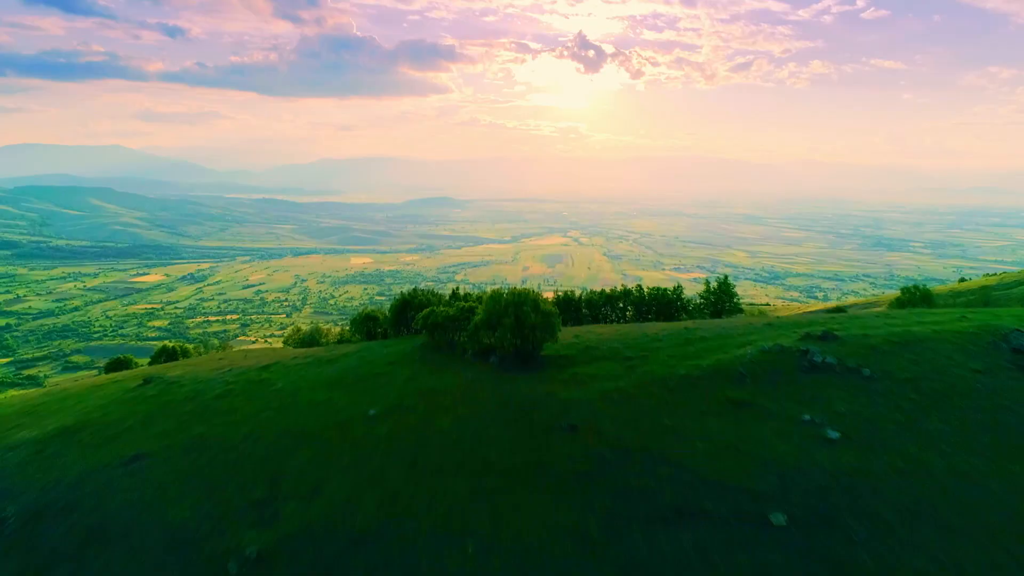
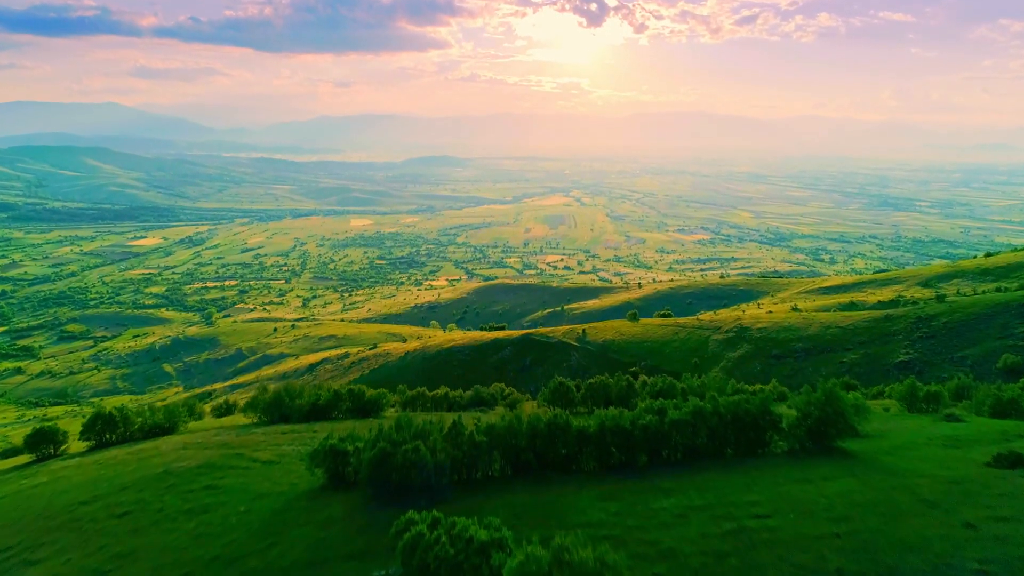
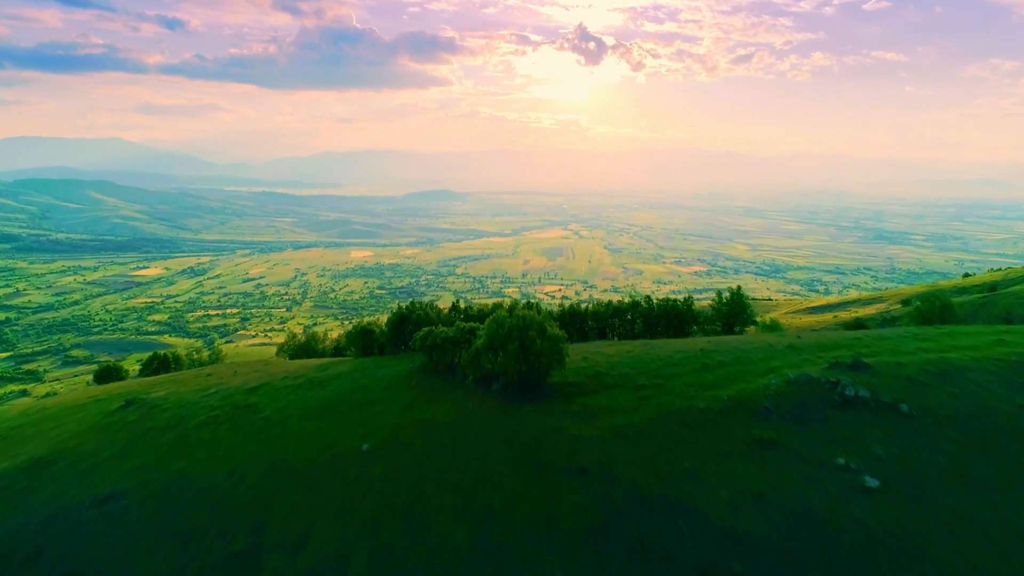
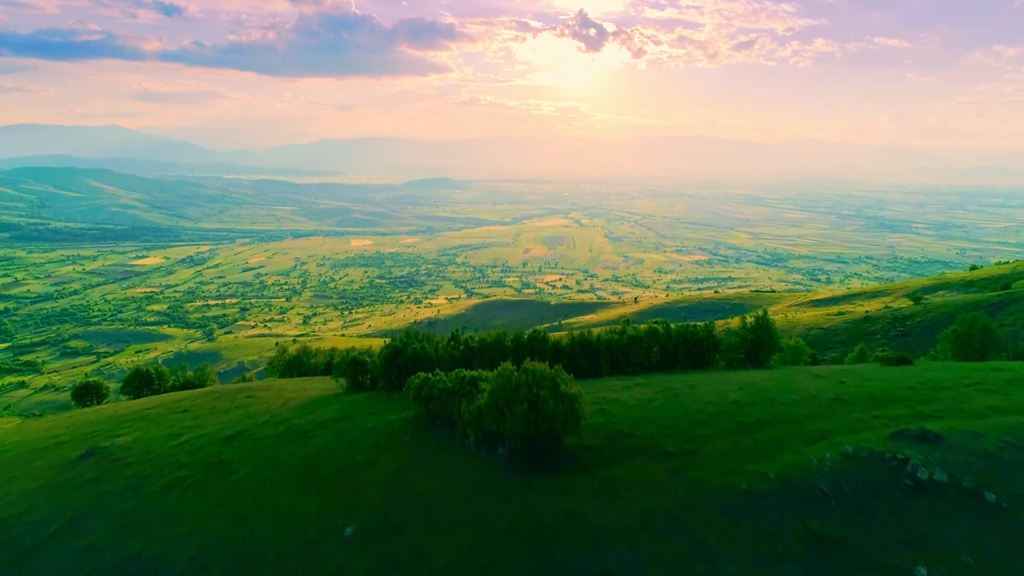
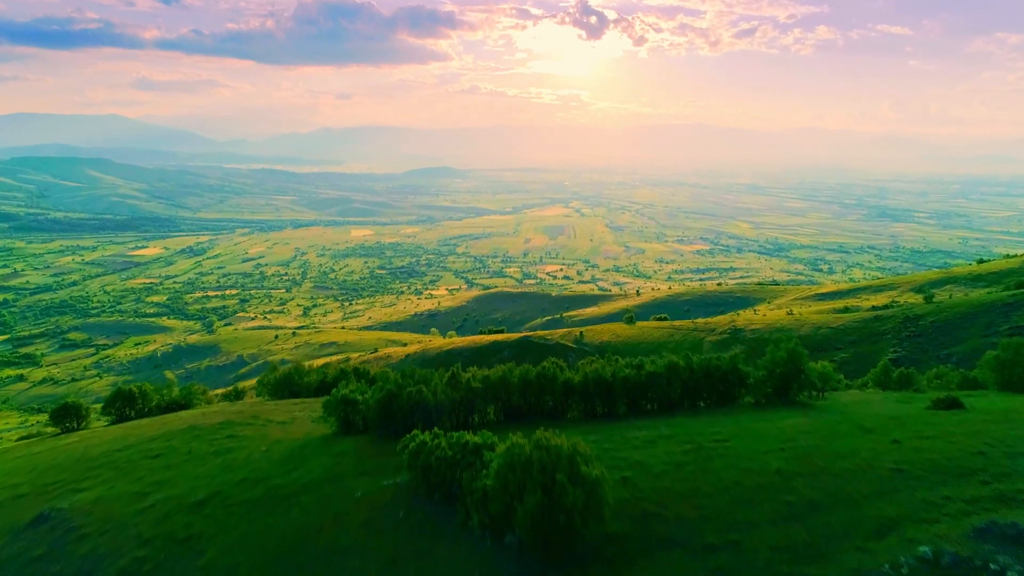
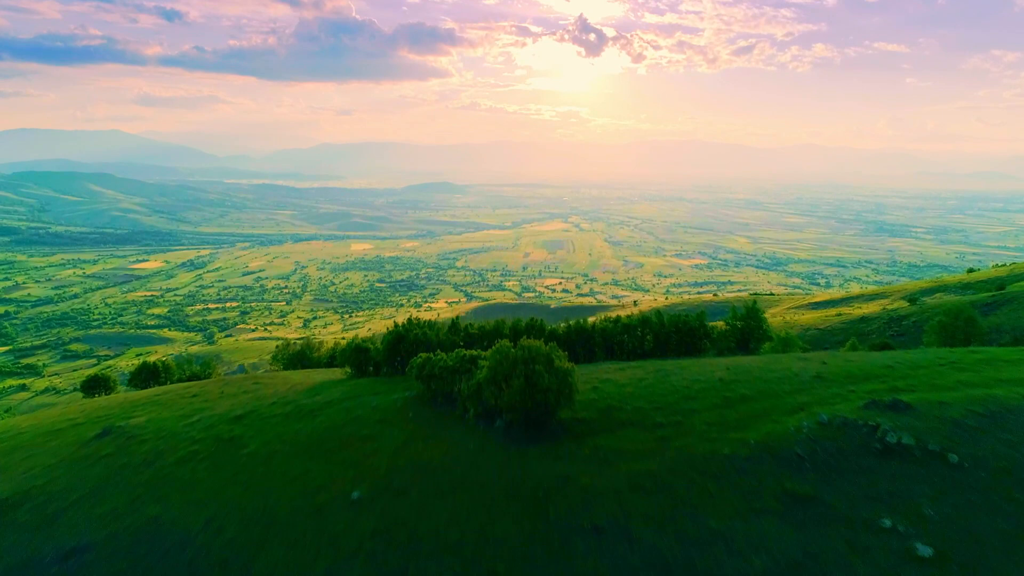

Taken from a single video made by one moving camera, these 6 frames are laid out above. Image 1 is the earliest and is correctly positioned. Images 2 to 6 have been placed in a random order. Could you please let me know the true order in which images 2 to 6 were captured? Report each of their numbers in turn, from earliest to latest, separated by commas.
3, 6, 4, 5, 2
